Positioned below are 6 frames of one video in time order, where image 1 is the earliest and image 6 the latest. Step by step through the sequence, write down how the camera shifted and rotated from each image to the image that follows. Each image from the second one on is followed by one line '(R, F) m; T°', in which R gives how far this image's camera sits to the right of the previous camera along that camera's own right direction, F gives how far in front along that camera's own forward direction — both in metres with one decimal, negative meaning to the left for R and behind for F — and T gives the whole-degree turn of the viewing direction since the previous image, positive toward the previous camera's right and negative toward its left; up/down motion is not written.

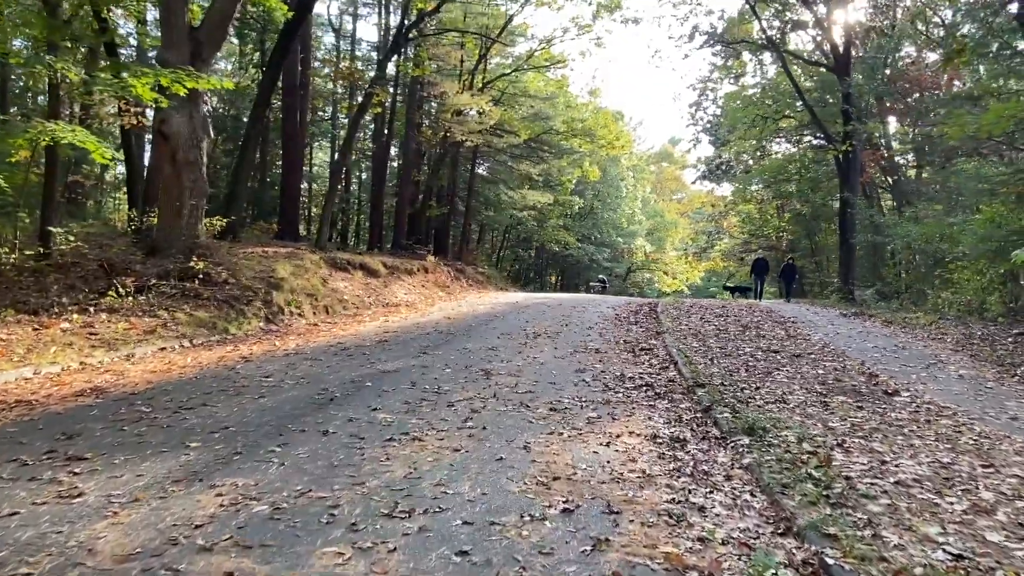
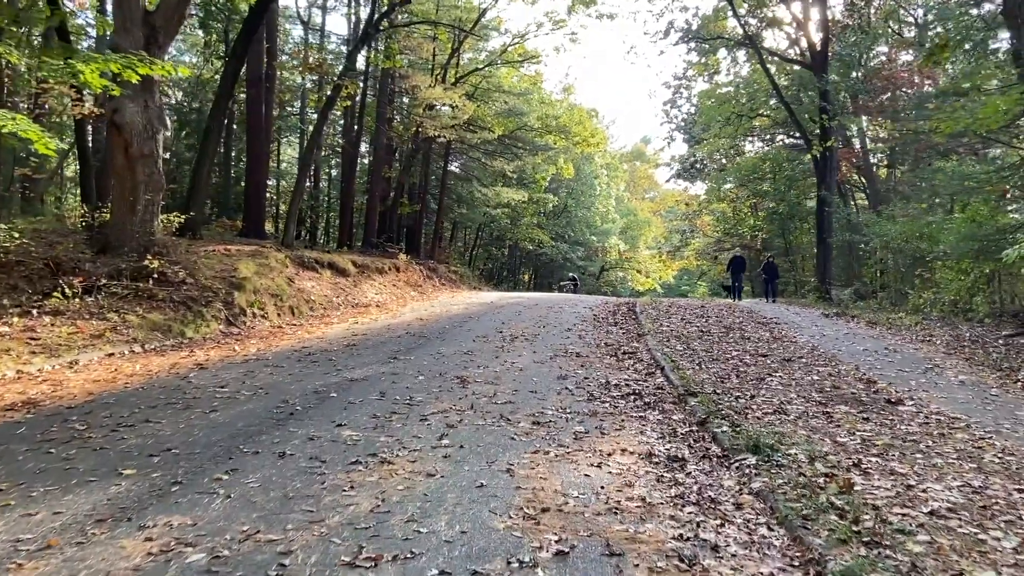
(-0.1, +0.5) m; +2°
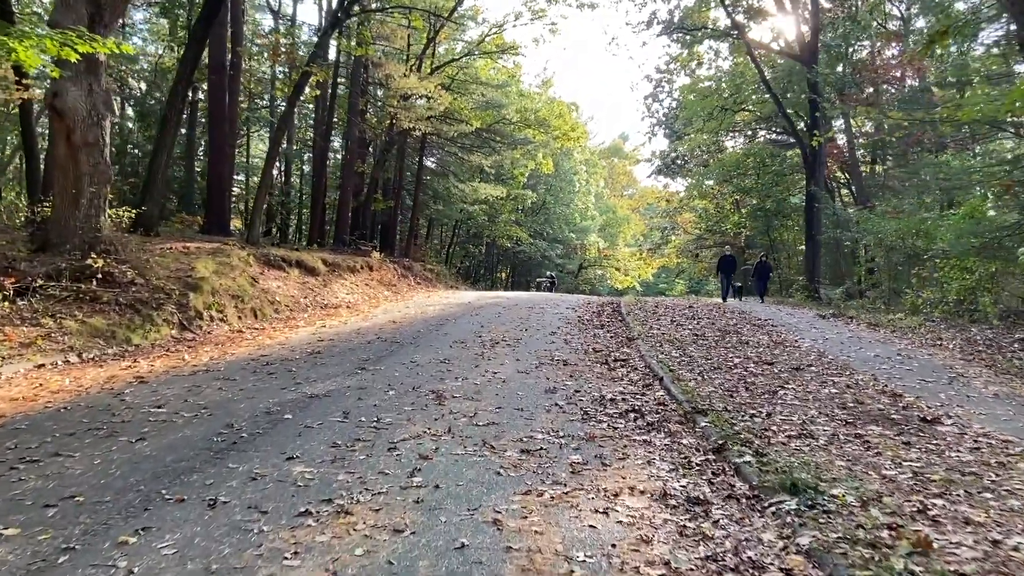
(0.0, +0.8) m; +2°
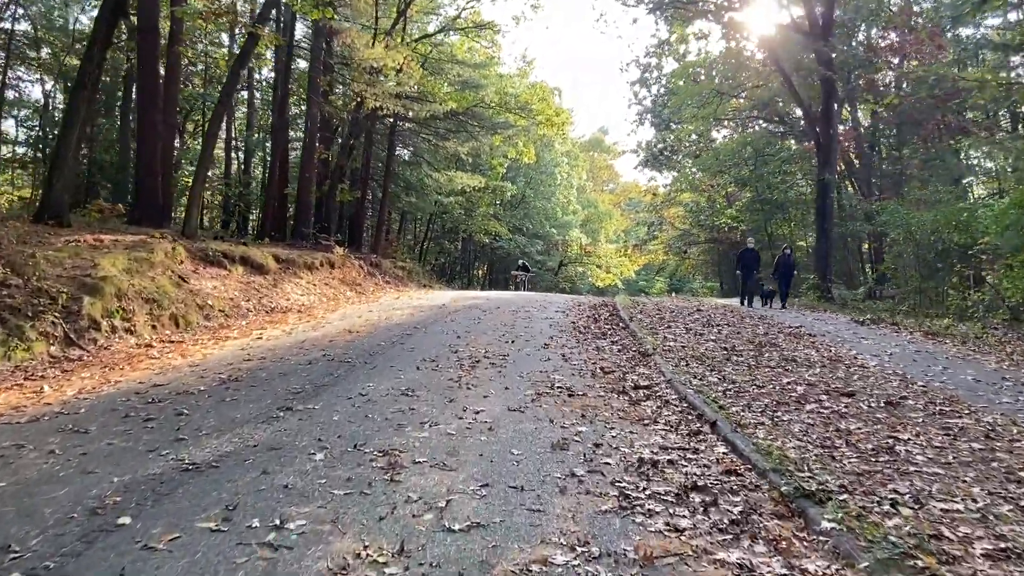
(-0.1, +2.2) m; +2°
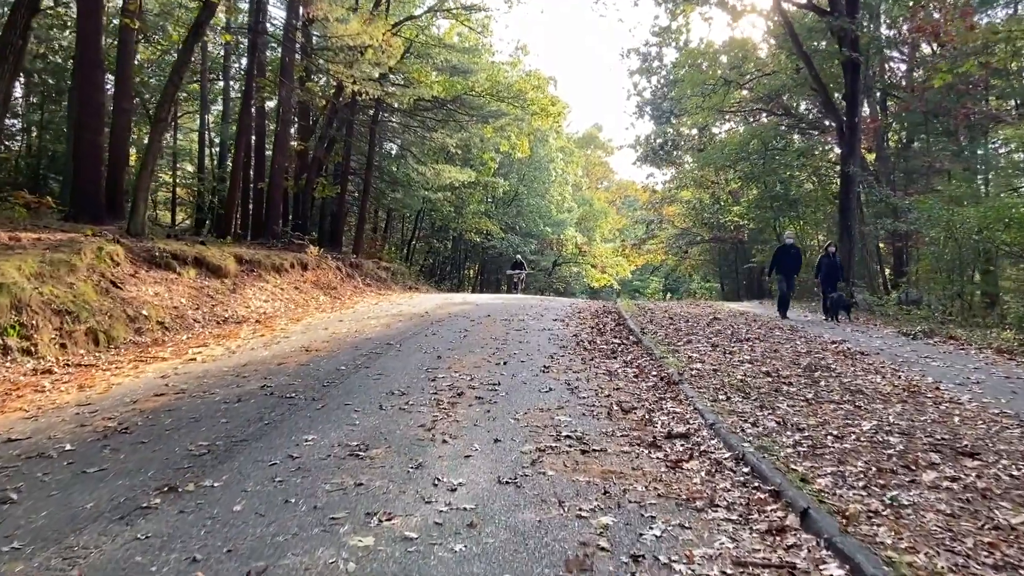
(0.0, +1.7) m; +1°
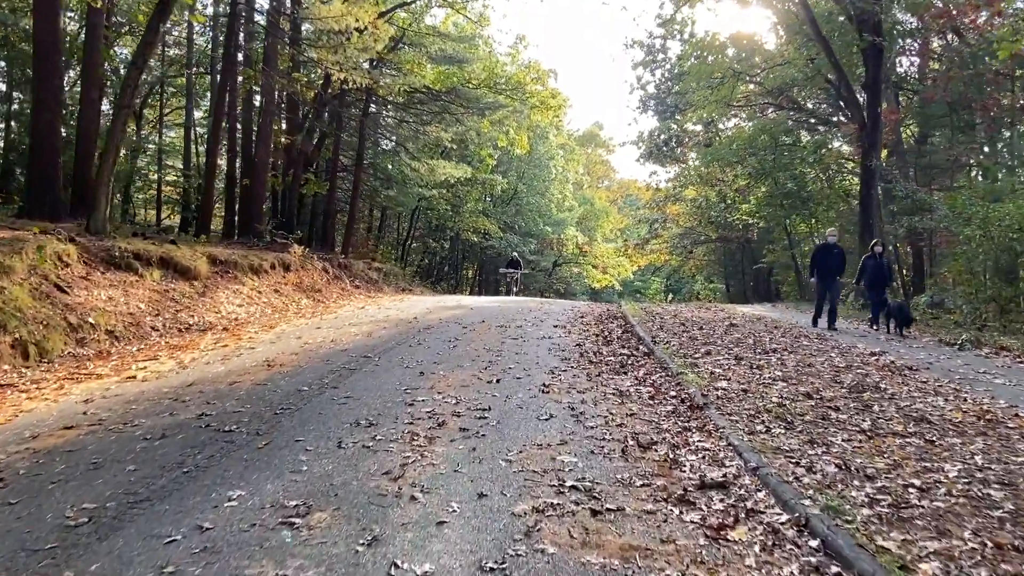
(0.0, +1.1) m; 0°
